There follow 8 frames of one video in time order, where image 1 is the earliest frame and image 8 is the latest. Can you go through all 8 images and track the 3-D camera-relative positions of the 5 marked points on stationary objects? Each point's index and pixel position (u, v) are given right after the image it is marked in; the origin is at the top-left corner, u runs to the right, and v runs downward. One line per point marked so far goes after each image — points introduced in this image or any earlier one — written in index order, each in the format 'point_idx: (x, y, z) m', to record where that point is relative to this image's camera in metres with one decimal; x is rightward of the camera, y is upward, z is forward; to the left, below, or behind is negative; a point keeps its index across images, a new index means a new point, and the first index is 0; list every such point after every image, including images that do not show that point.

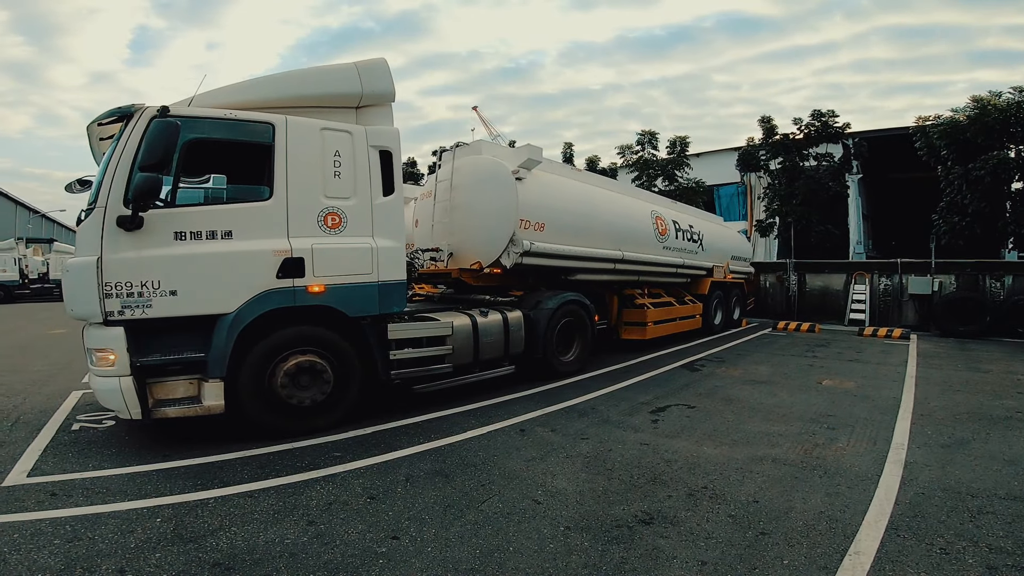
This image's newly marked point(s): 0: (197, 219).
0: (-2.2, +0.5, +3.7) m
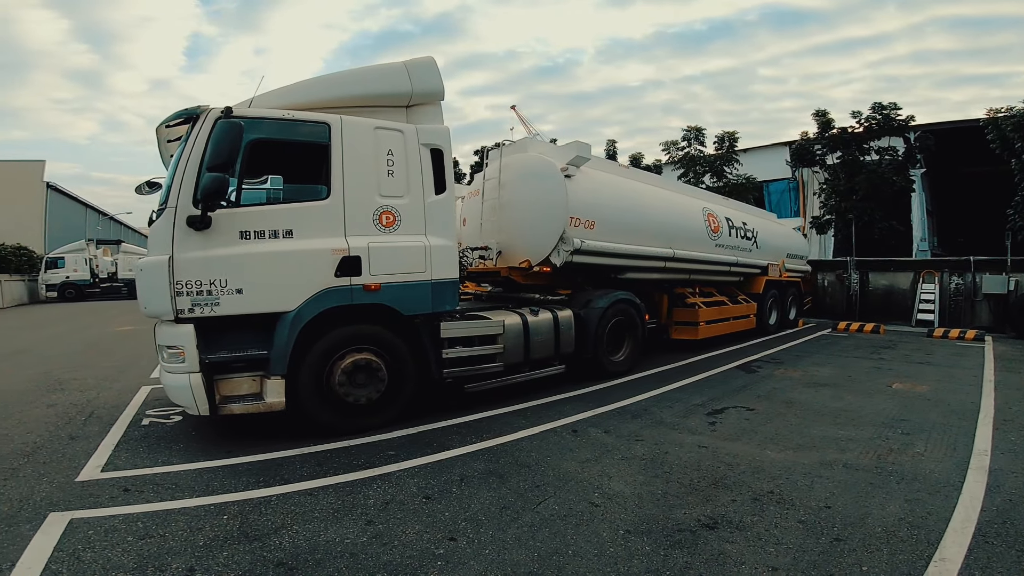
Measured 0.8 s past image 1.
0: (-1.8, +0.5, +3.8) m
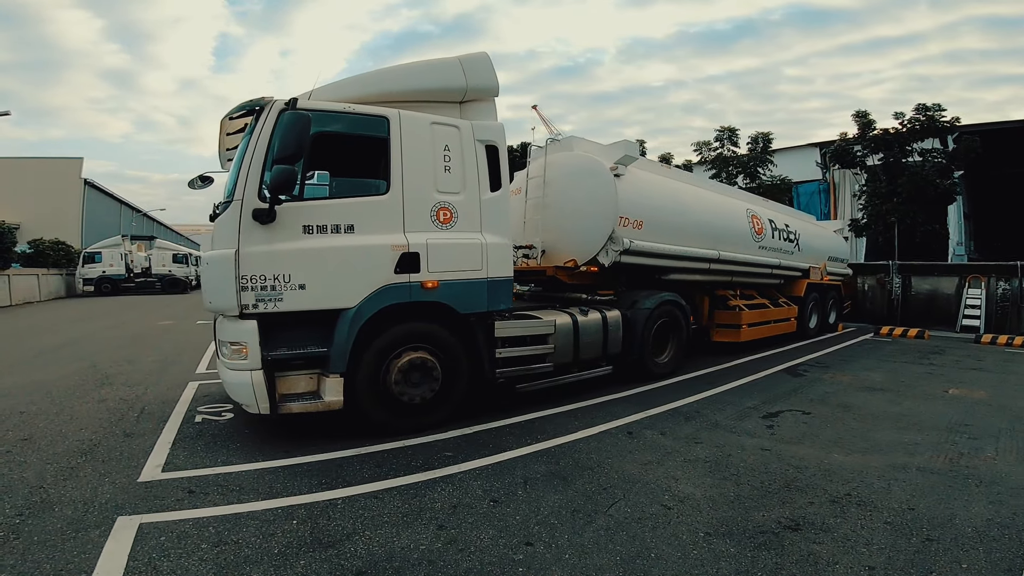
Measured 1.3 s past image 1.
0: (-1.3, +0.5, +3.7) m
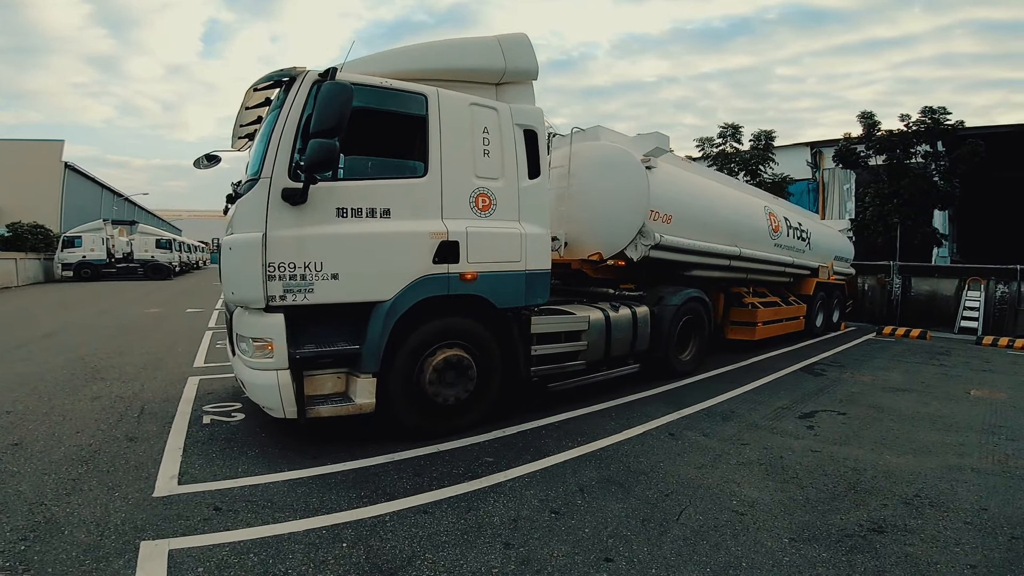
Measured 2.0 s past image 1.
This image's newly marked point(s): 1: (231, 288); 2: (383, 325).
0: (-1.0, +0.6, +3.4) m
1: (-1.7, 0.0, +3.2) m
2: (-0.8, -0.2, +3.4) m
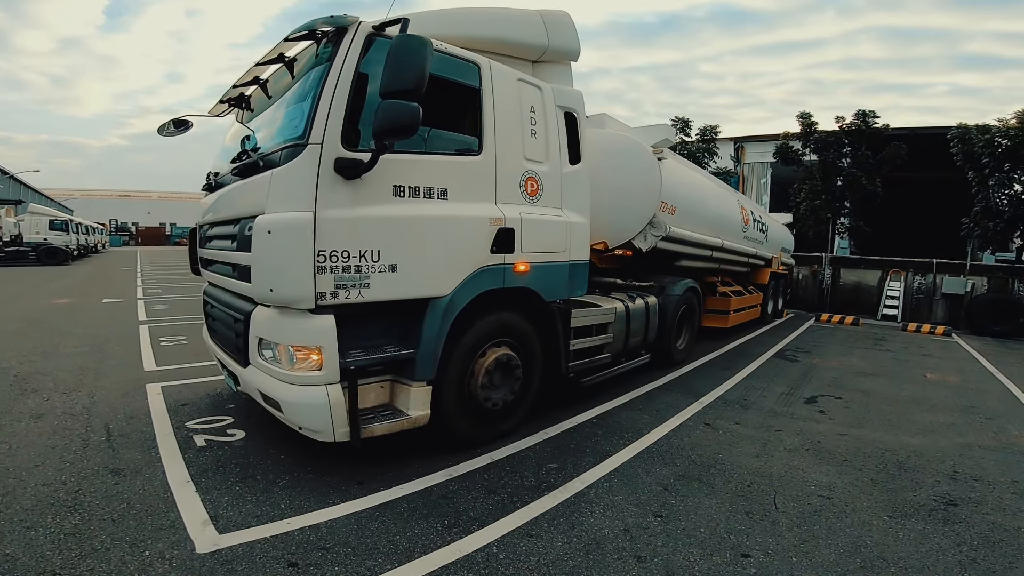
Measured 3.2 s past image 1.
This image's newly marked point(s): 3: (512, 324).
0: (-0.5, +0.6, +2.9) m
1: (-1.2, 0.0, +2.6) m
2: (-0.4, -0.2, +3.0) m
3: (0.0, -0.2, +3.5) m
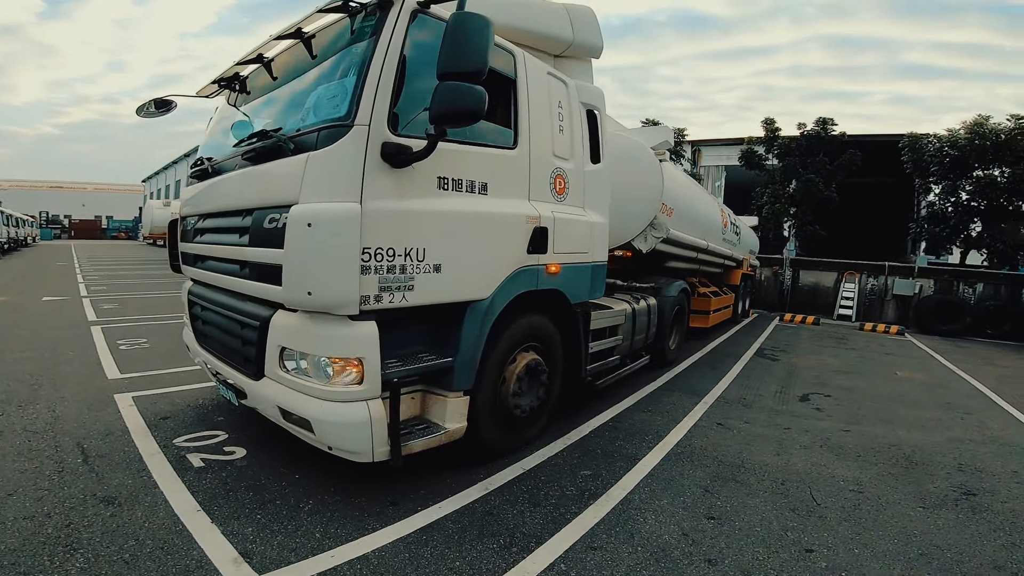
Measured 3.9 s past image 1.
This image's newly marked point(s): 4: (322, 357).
0: (-0.3, +0.6, +2.6) m
1: (-0.9, 0.0, +2.3) m
2: (-0.2, -0.2, +2.8) m
3: (+0.2, -0.2, +3.3) m
4: (-0.8, -0.3, +2.4) m
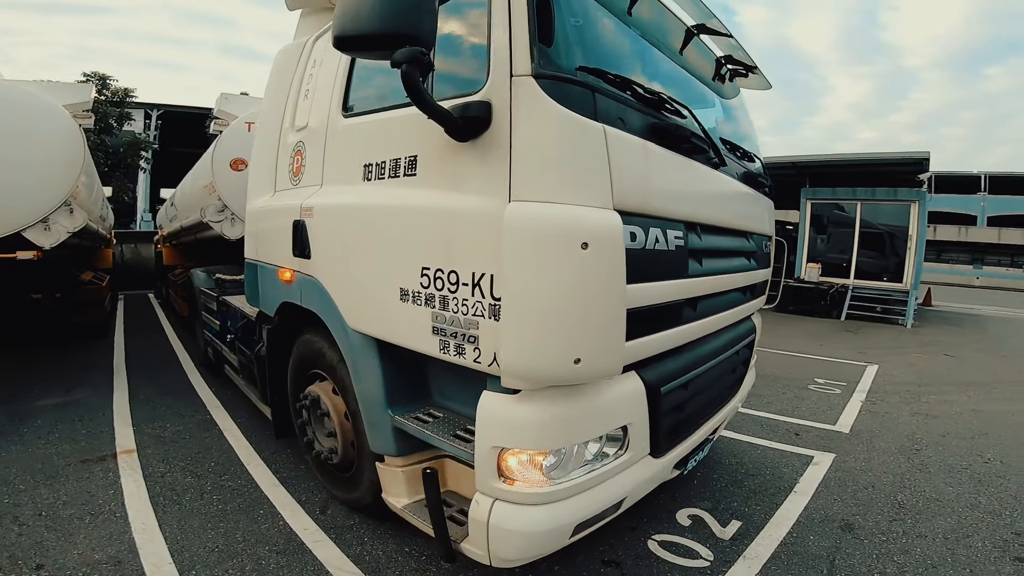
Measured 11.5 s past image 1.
0: (+0.6, +0.5, +2.2) m
1: (+0.2, -0.1, +1.6) m
2: (+0.7, -0.3, +2.4) m
3: (+0.8, -0.3, +3.0) m
4: (+0.3, -0.4, +1.7) m
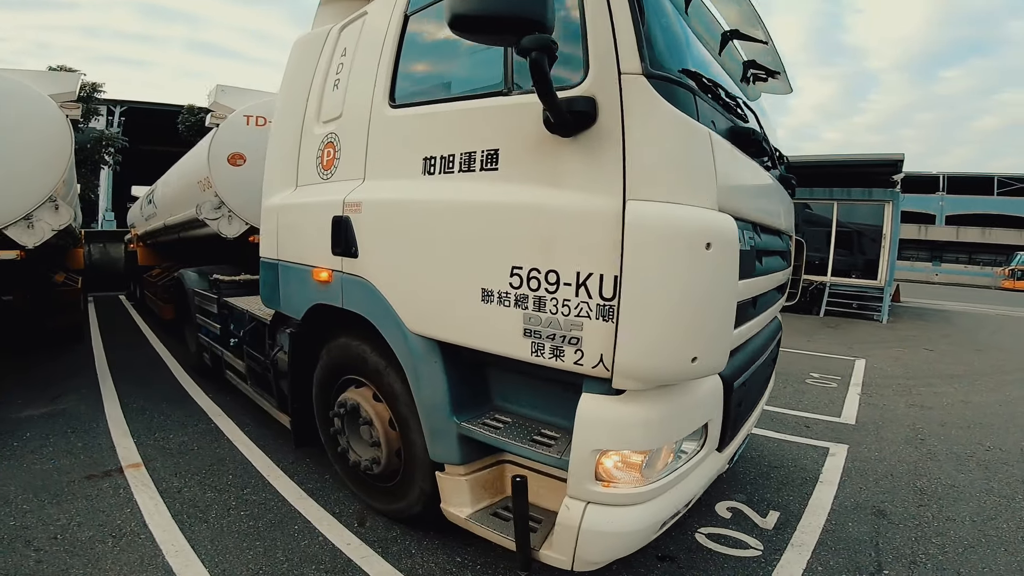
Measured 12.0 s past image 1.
0: (+0.9, +0.5, +2.1) m
1: (+0.6, -0.1, +1.5) m
2: (+1.1, -0.3, +2.3) m
3: (+1.1, -0.3, +2.9) m
4: (+0.7, -0.4, +1.7) m
